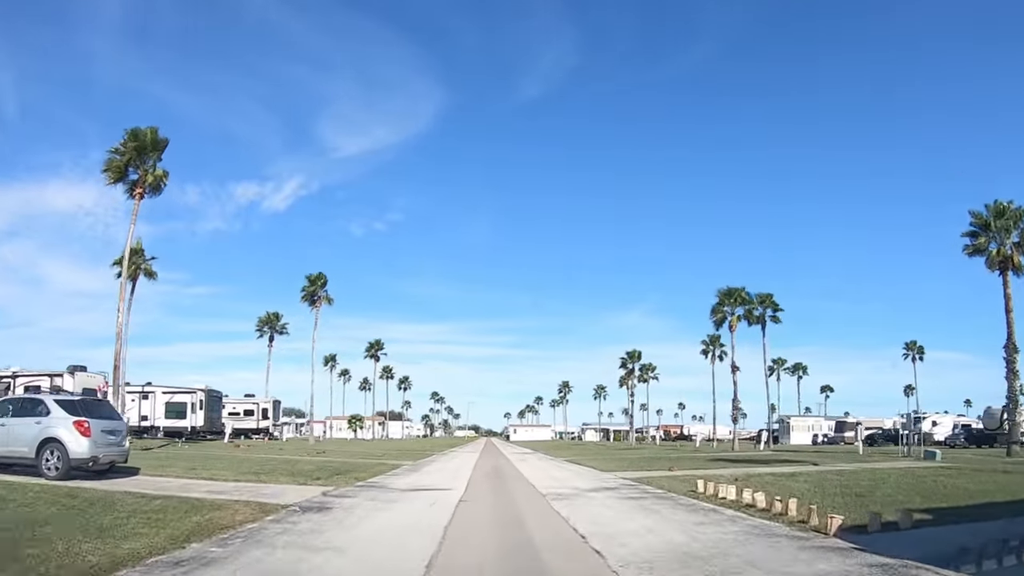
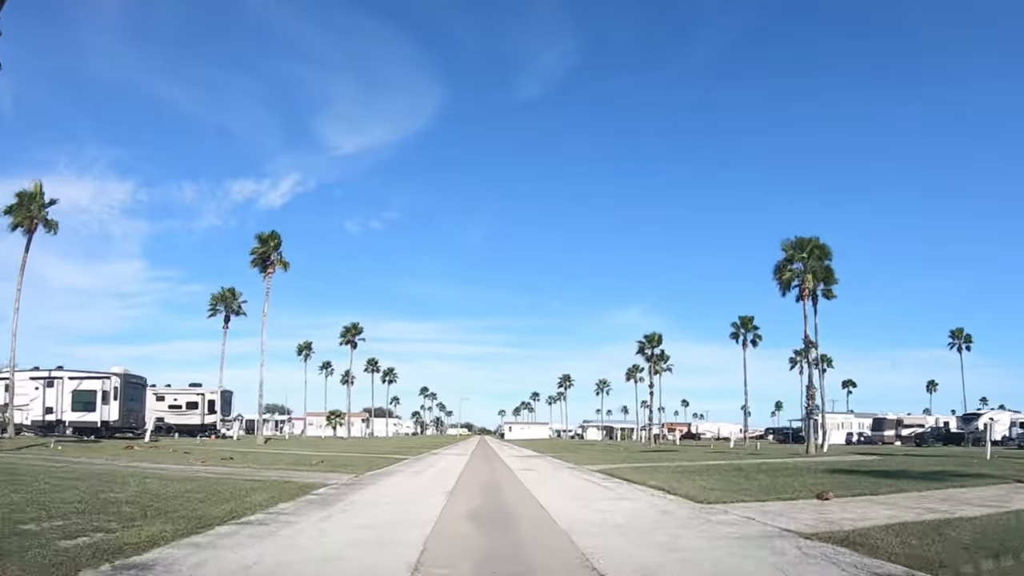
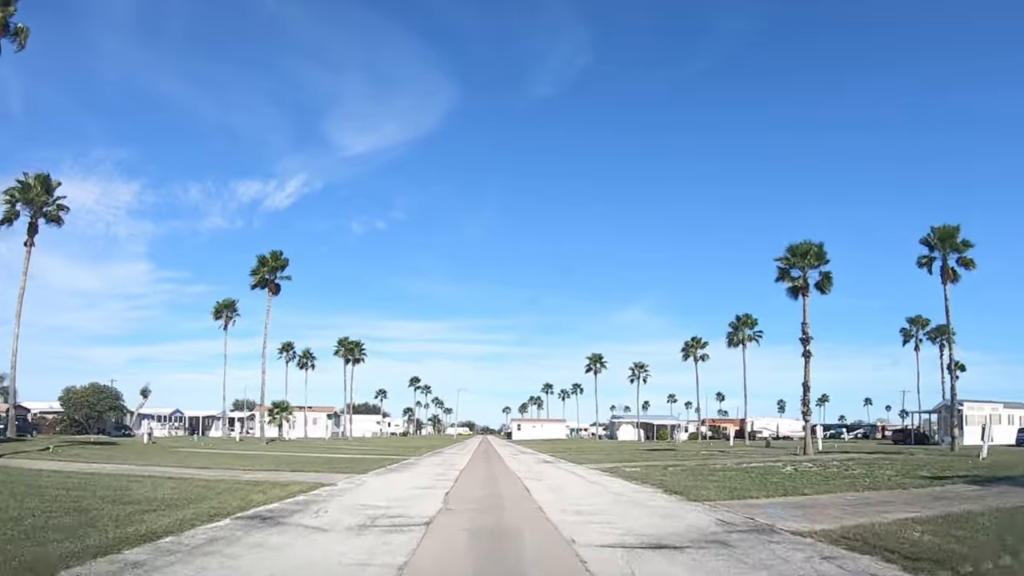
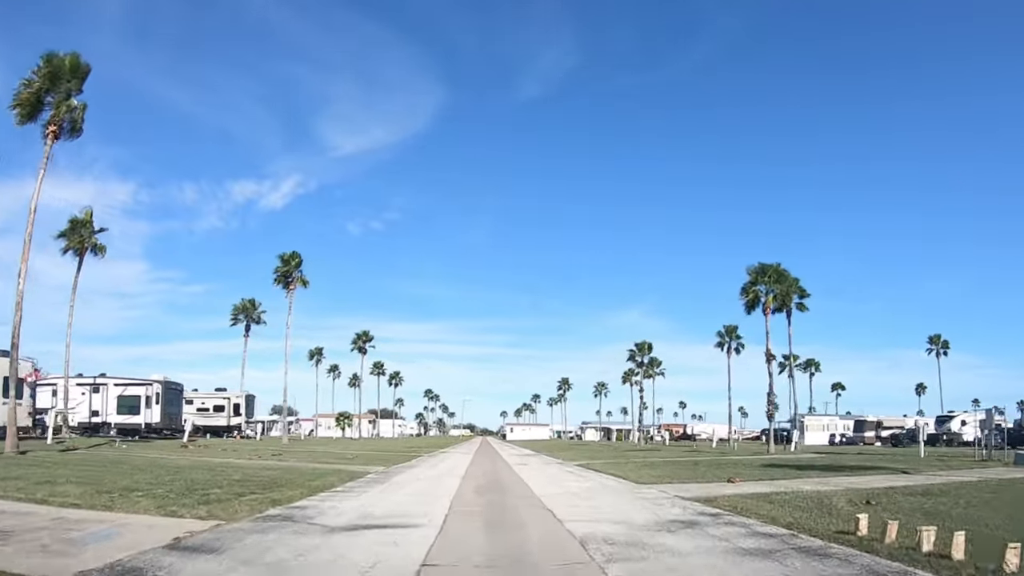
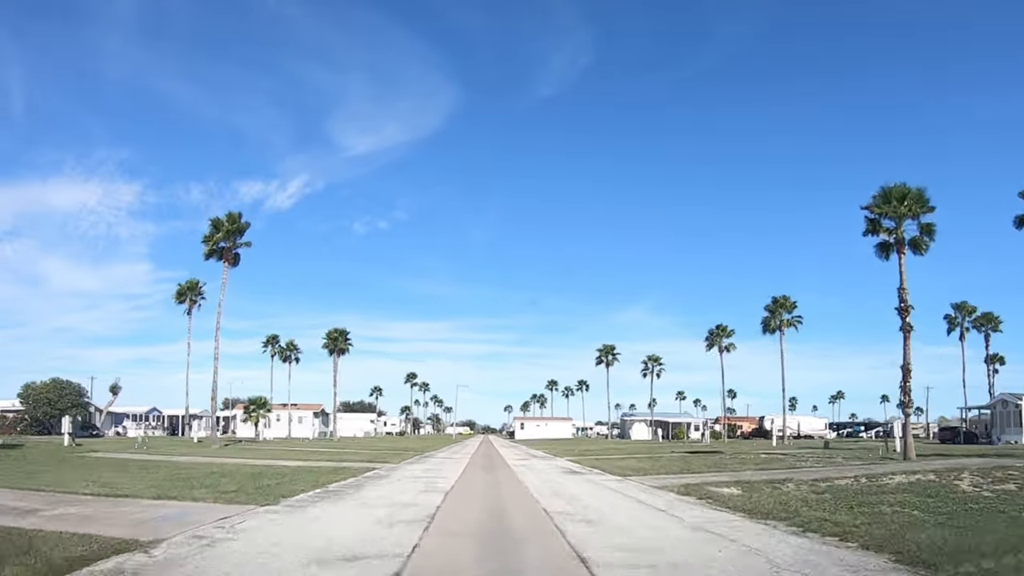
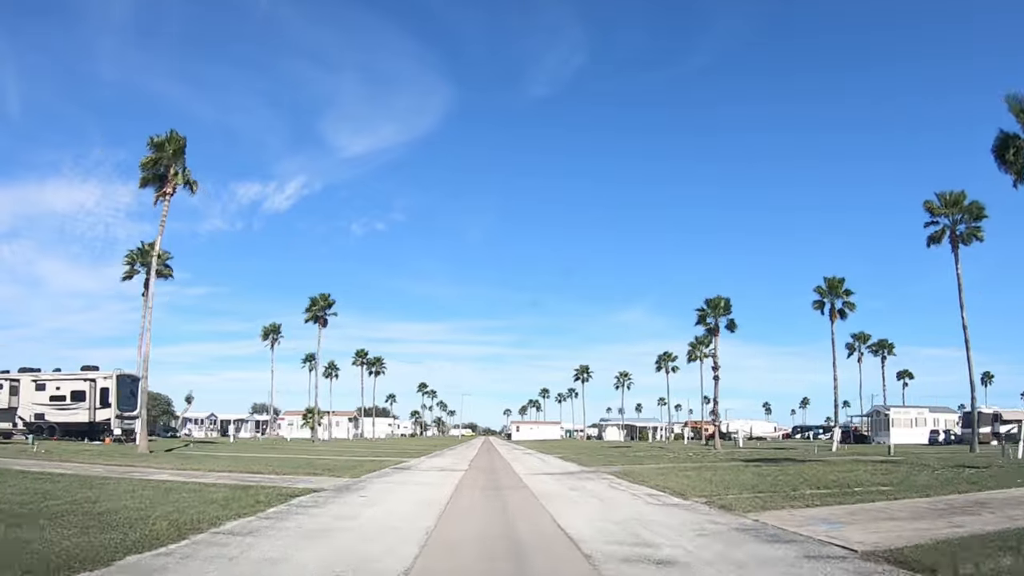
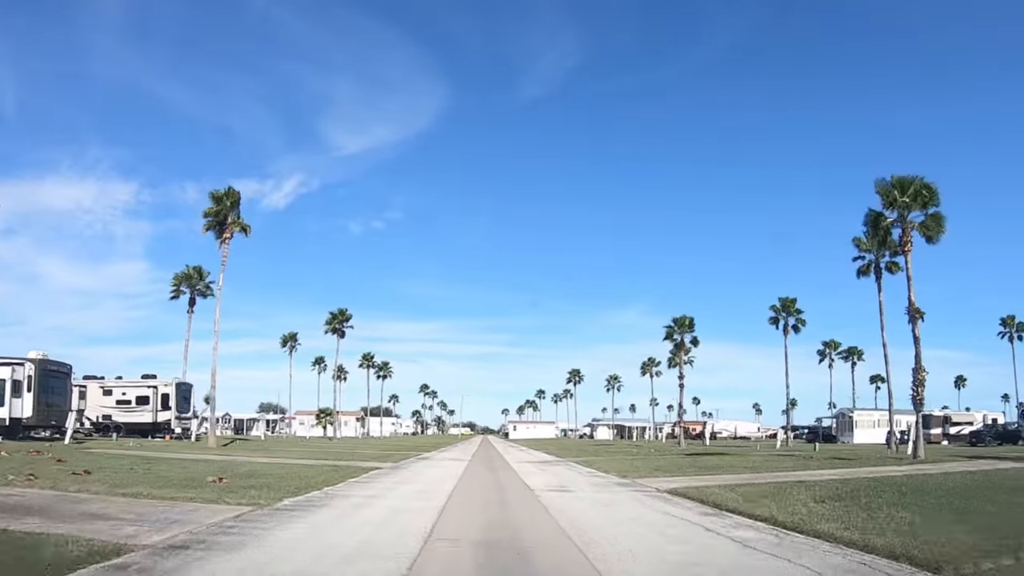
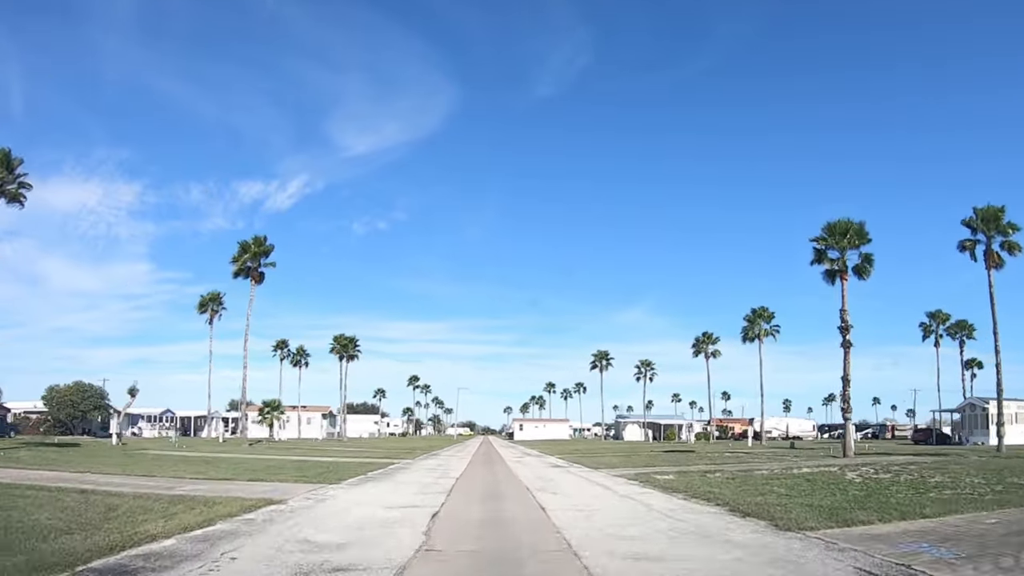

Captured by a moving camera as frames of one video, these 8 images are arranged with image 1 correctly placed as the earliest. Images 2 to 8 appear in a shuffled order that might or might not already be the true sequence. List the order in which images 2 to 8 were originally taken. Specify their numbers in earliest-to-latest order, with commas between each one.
4, 2, 7, 6, 3, 8, 5
